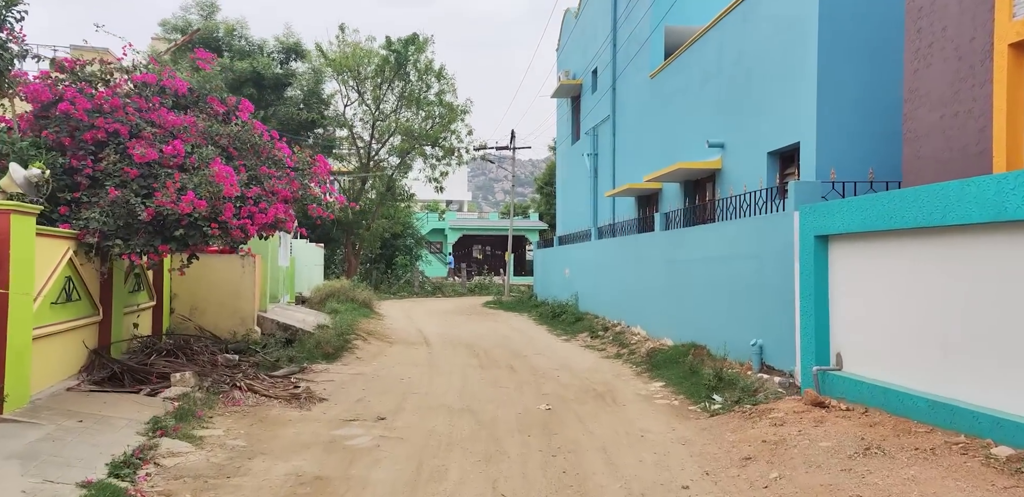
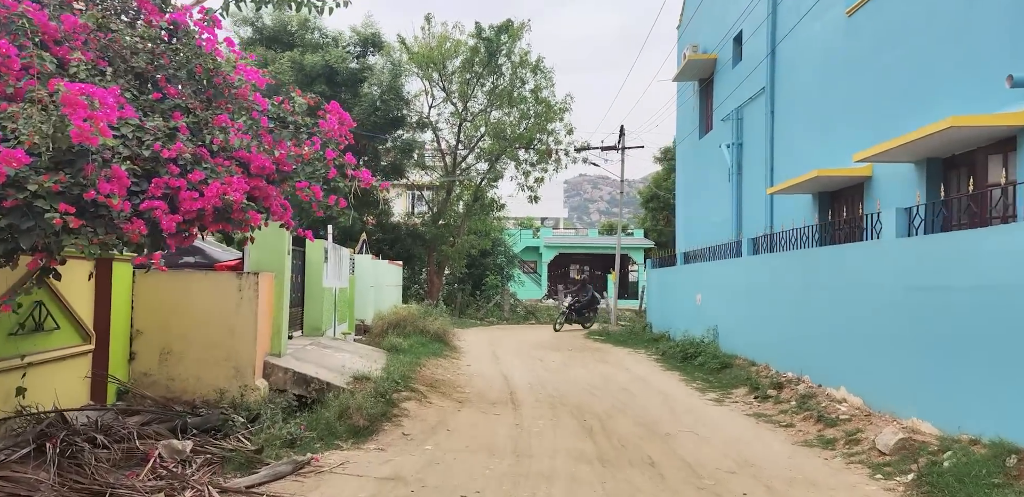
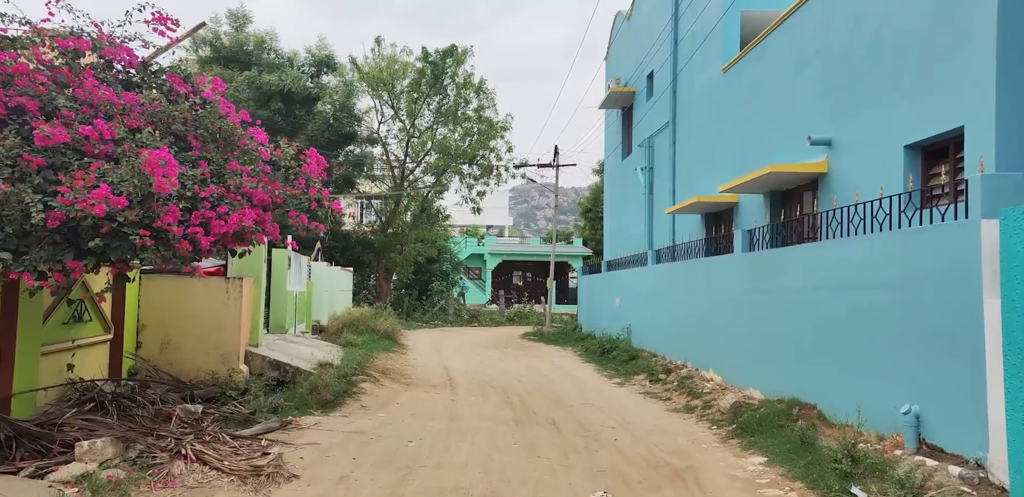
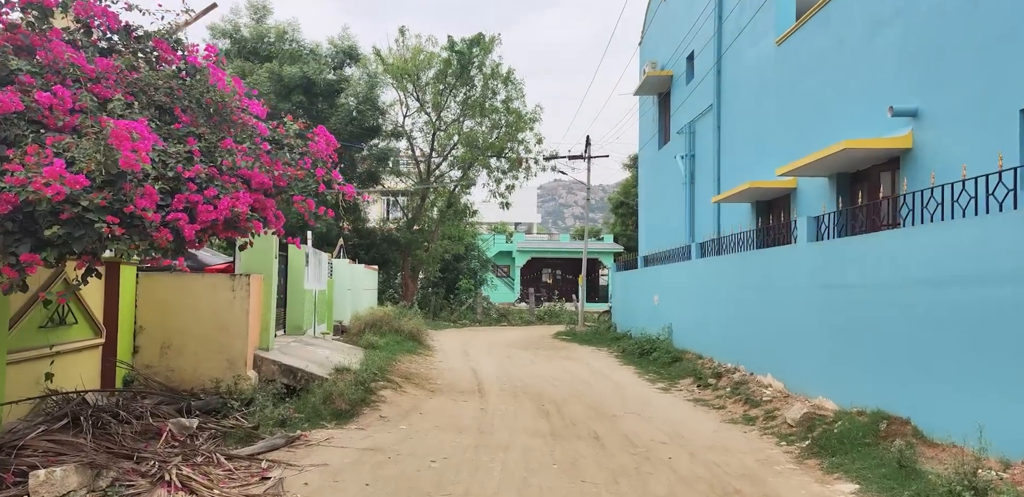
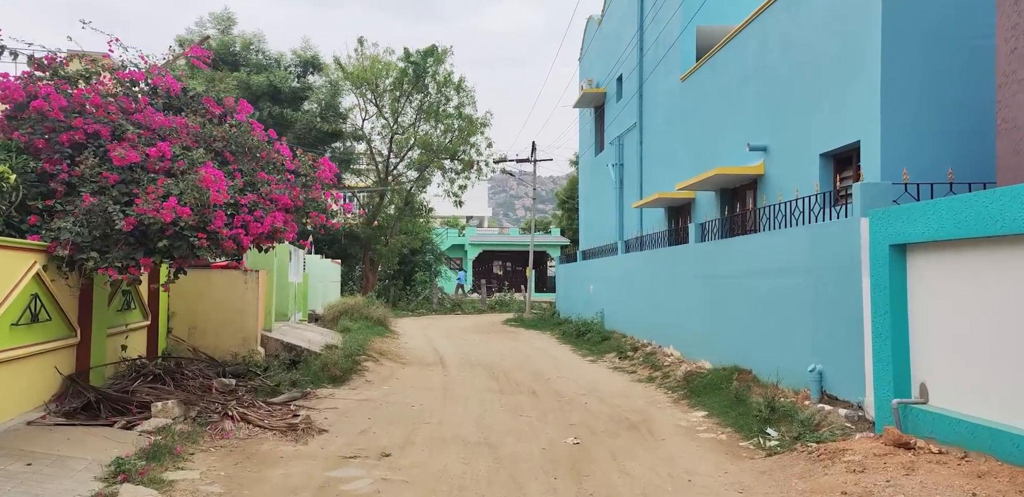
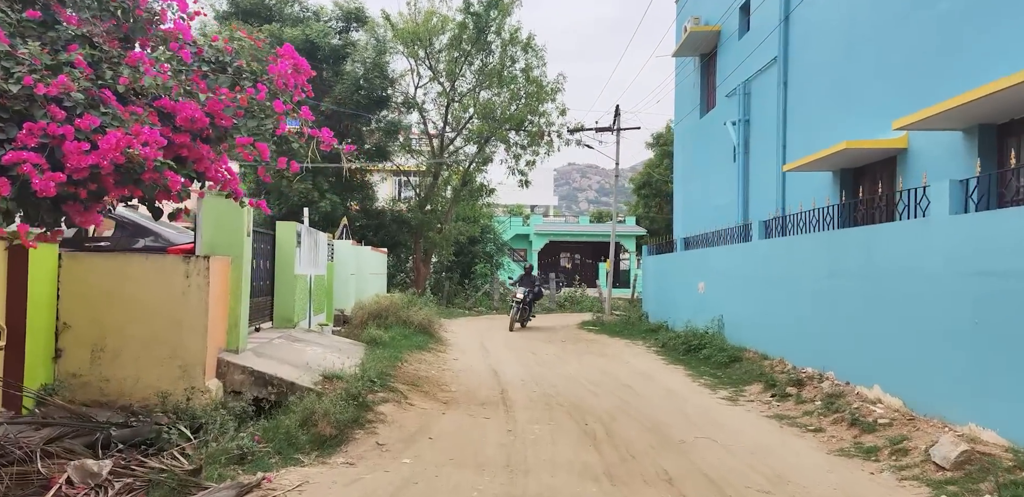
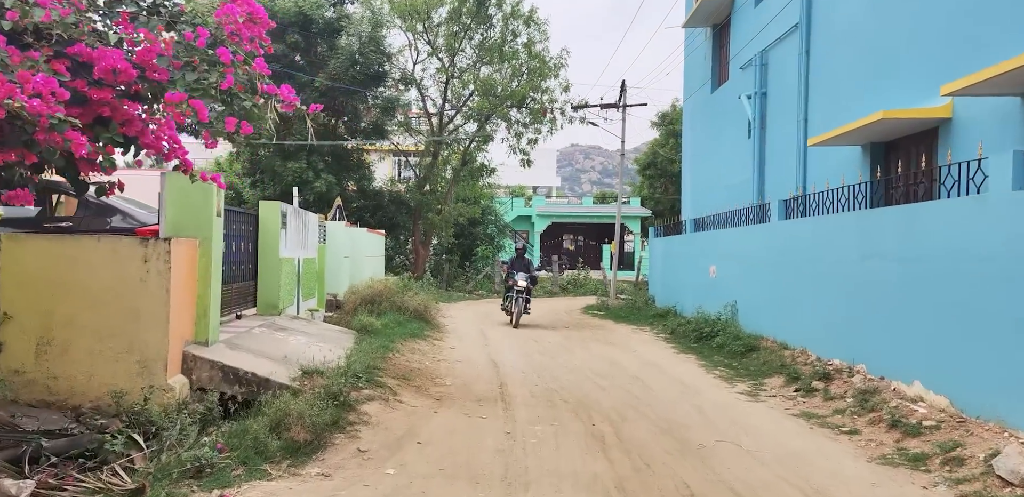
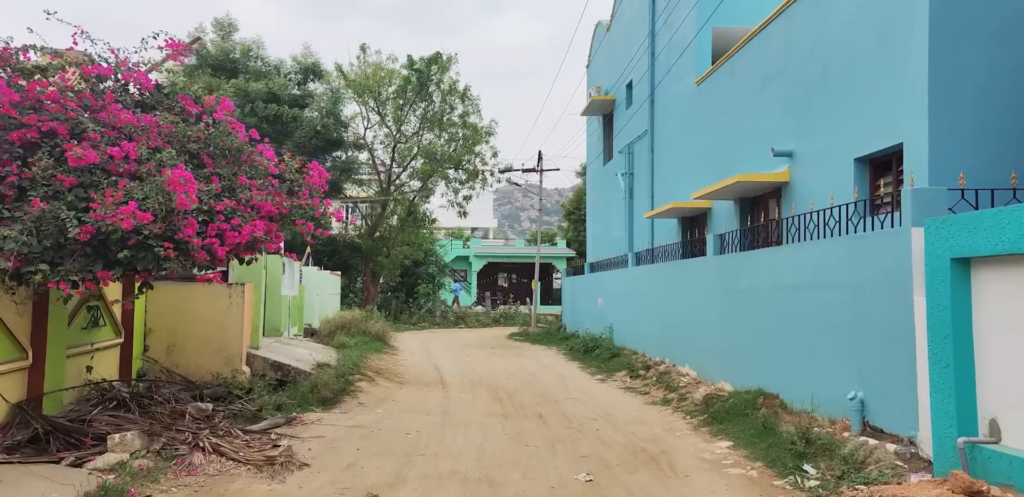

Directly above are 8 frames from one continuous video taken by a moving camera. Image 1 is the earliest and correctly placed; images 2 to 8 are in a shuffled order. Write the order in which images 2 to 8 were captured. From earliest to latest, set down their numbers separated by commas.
5, 8, 3, 4, 2, 6, 7
